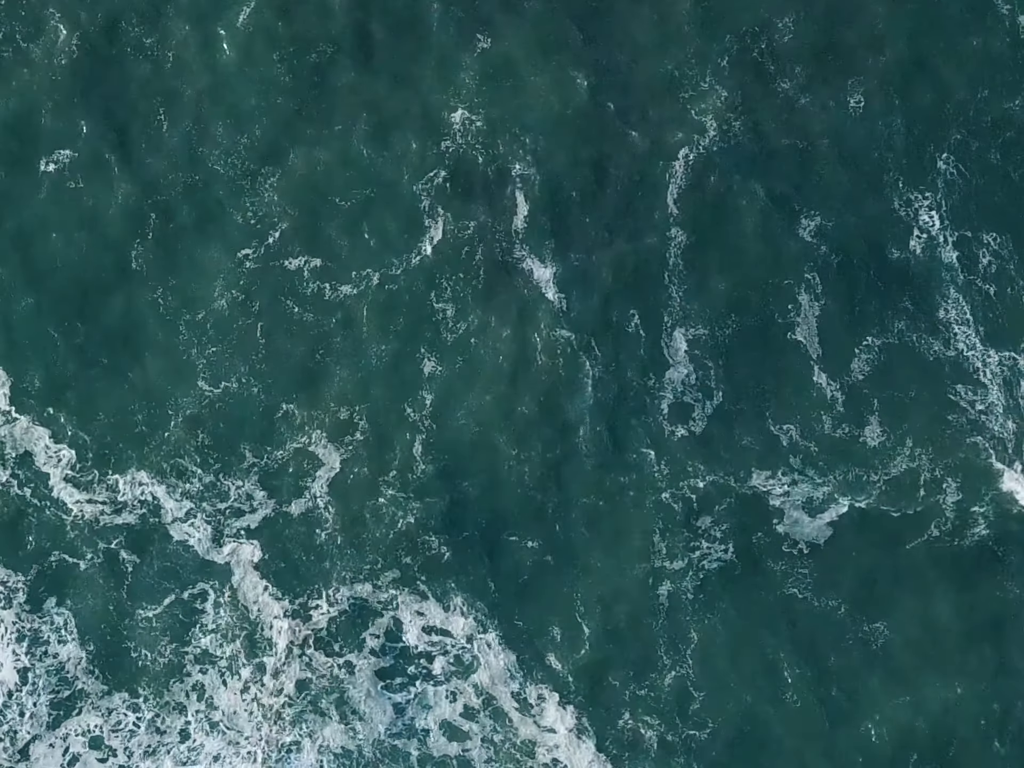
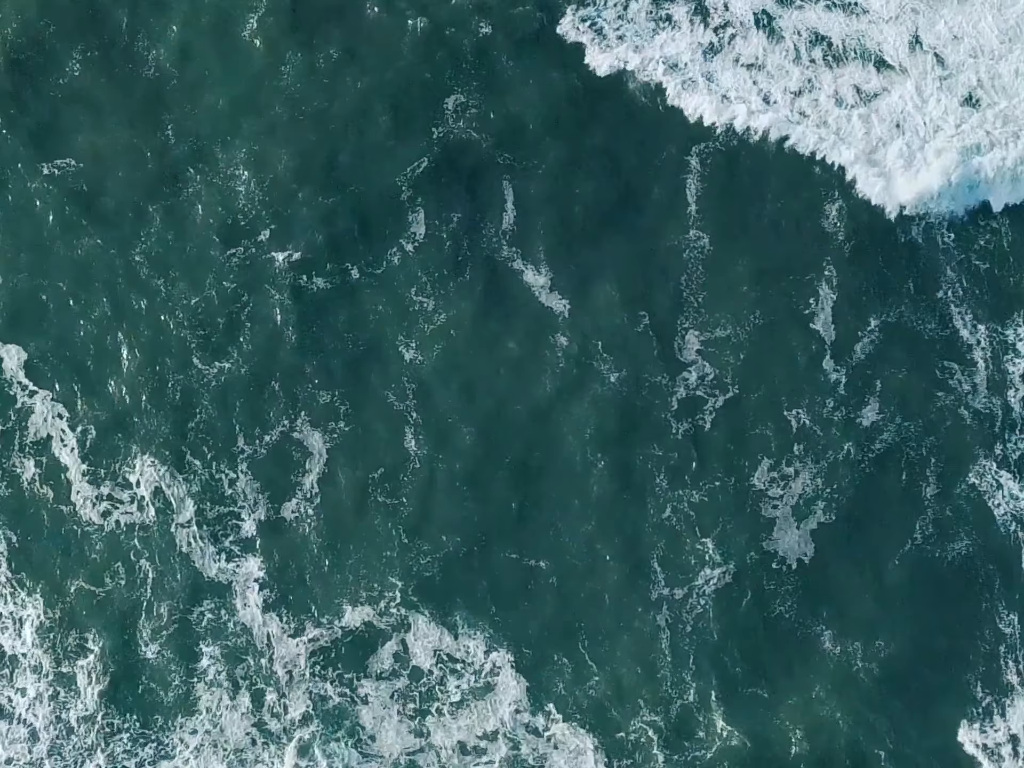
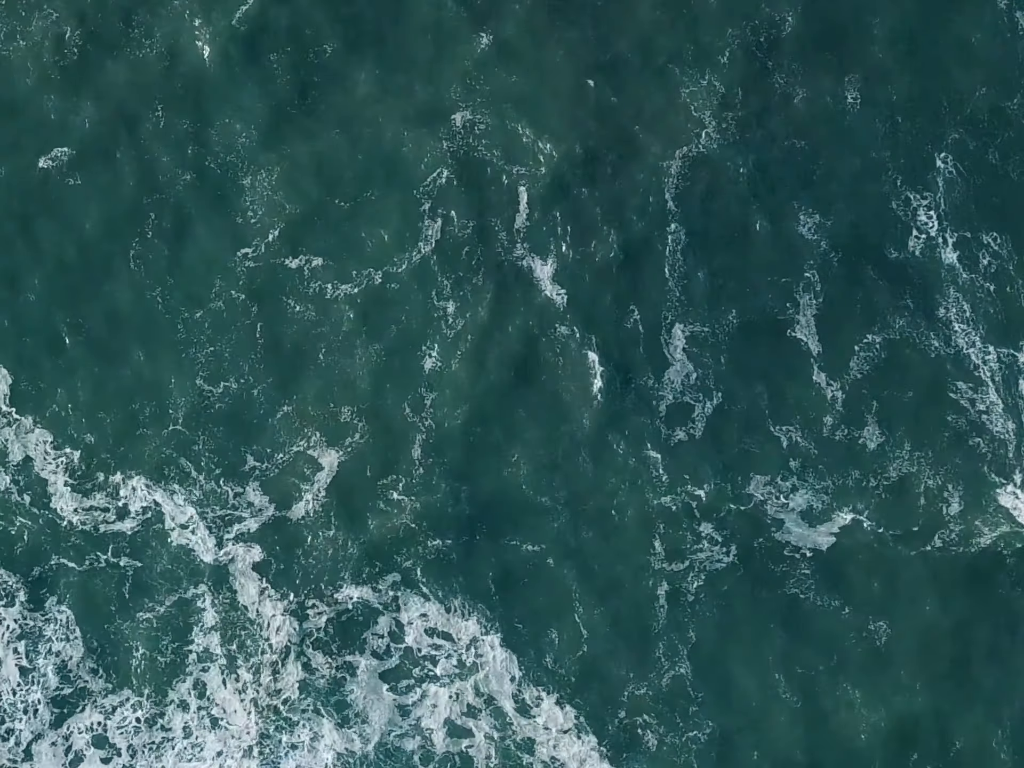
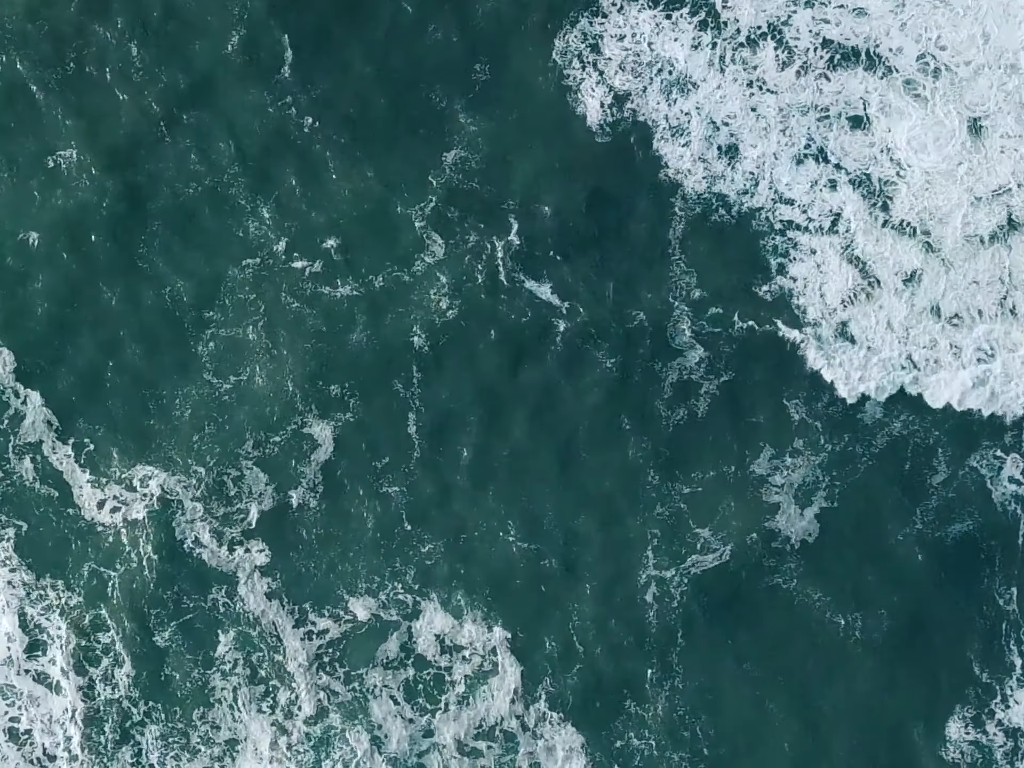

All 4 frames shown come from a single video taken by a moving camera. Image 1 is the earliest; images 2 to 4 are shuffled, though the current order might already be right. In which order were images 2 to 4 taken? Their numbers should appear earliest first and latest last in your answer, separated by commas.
3, 2, 4
